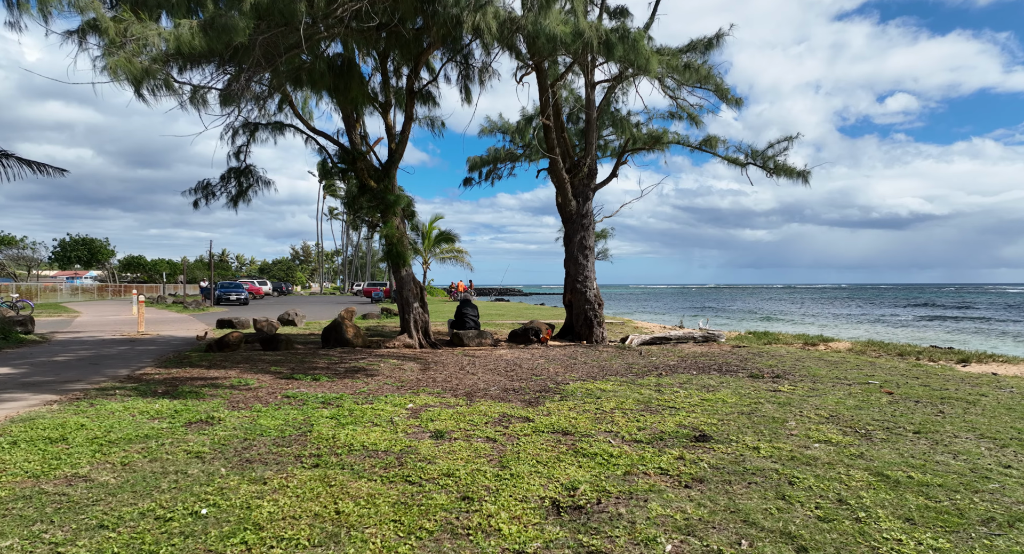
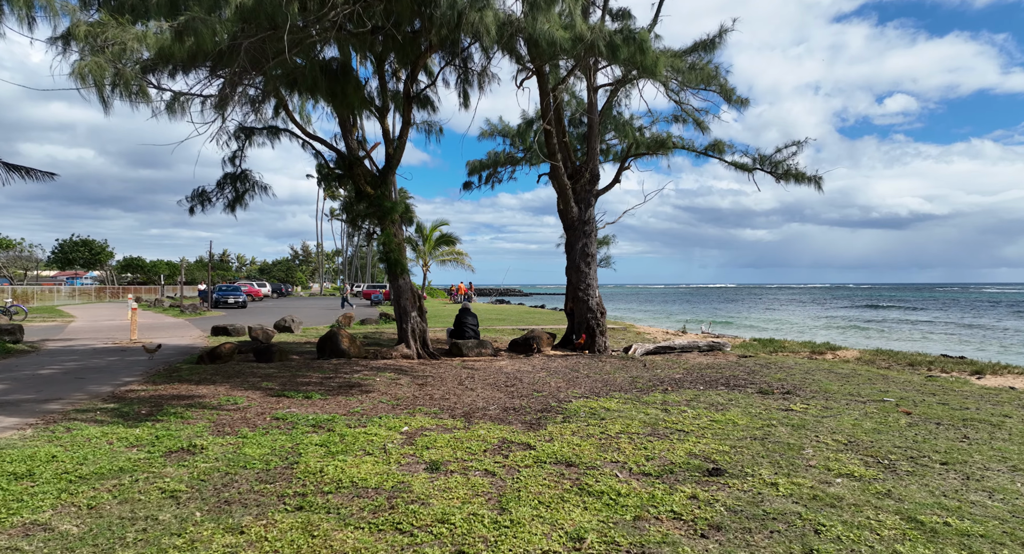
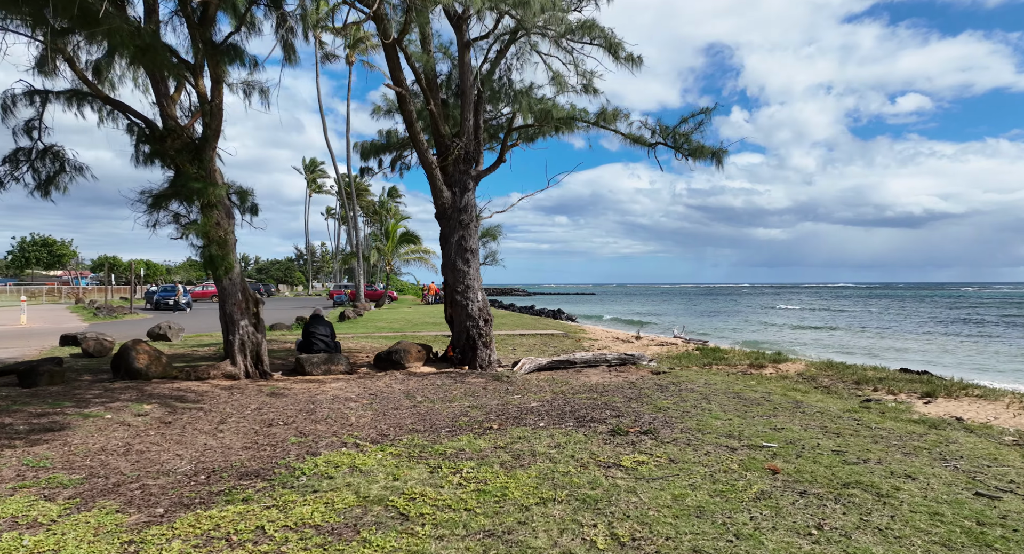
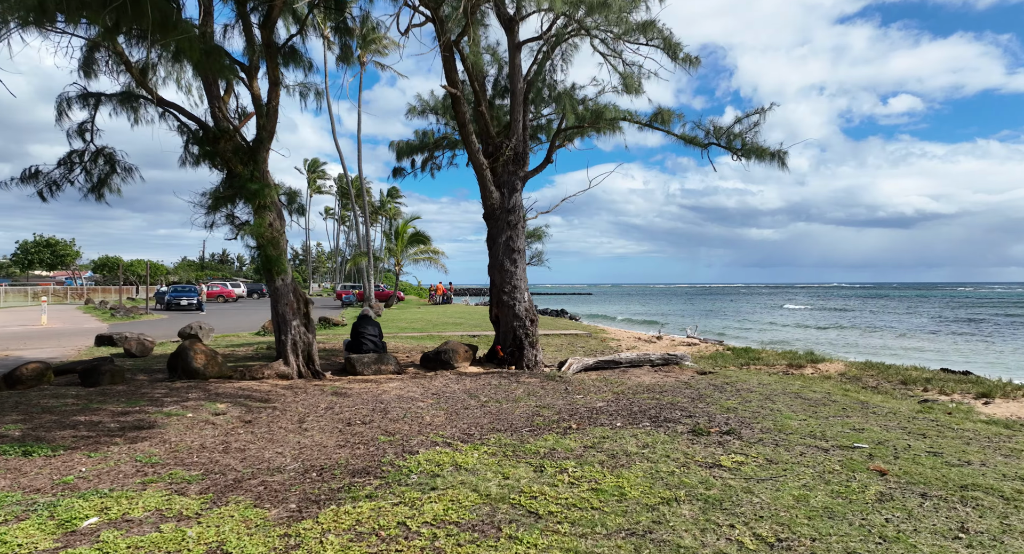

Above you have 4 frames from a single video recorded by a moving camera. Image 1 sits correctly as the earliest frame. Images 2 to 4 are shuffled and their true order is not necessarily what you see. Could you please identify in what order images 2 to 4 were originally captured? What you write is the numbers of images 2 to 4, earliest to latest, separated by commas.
2, 4, 3
